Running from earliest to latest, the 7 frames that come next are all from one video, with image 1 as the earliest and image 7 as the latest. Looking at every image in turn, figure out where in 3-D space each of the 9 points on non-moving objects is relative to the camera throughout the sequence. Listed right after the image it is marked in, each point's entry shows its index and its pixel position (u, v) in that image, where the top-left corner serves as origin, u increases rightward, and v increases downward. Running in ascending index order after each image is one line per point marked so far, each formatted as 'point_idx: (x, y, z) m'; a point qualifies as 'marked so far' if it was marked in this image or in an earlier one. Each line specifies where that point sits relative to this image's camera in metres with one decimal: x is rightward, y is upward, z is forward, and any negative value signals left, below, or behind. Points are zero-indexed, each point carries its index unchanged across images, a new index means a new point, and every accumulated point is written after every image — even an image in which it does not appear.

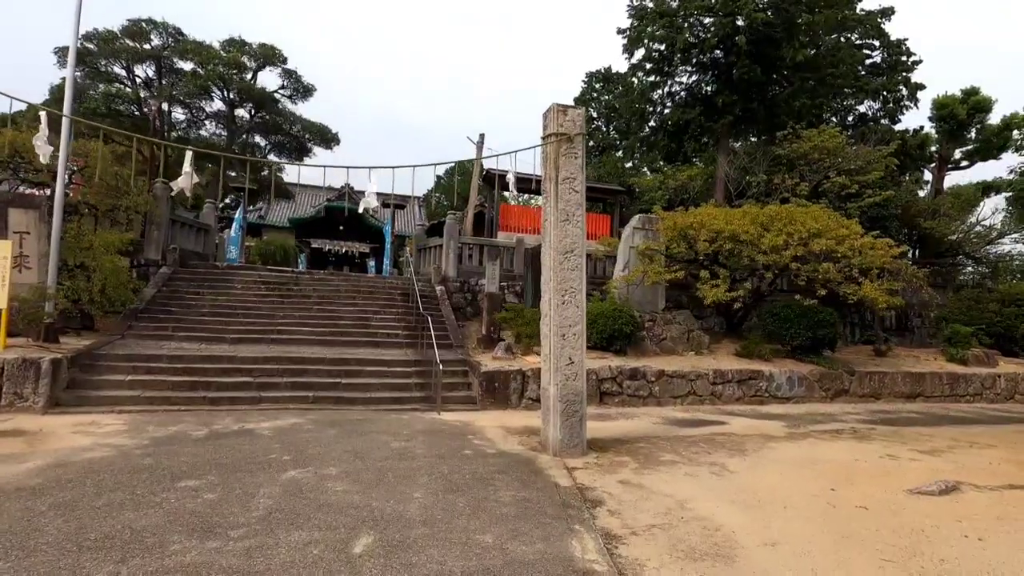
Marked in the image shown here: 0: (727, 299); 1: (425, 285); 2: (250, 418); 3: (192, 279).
0: (+4.1, -0.2, +10.3) m
1: (-2.1, +0.1, +12.6) m
2: (-3.2, -1.6, +6.5) m
3: (-6.6, +0.2, +11.0) m
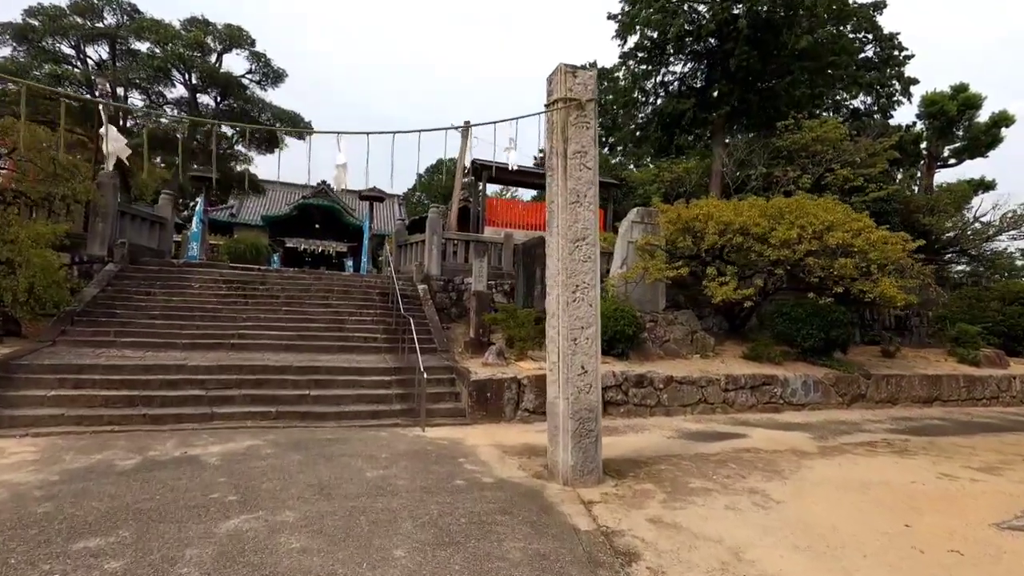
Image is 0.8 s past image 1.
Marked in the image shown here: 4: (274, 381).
0: (+4.0, -0.2, +9.4) m
1: (-2.3, +0.1, +11.6) m
2: (-3.2, -1.6, +5.4) m
3: (-6.8, +0.2, +9.8) m
4: (-3.1, -1.2, +7.0) m
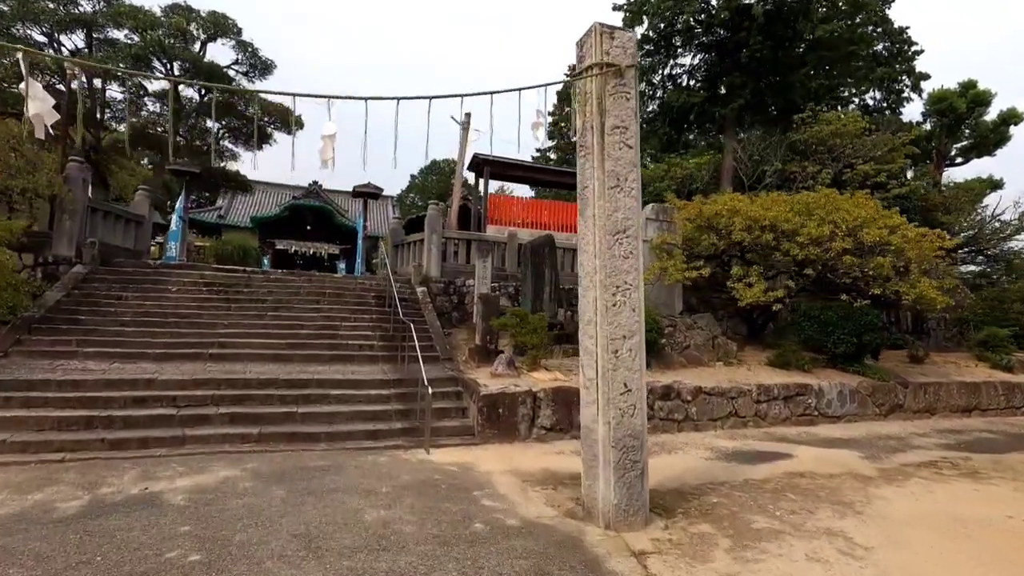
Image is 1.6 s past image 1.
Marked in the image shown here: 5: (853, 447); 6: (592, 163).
0: (+4.1, -0.2, +8.7) m
1: (-2.2, 0.0, +10.8) m
2: (-3.0, -1.6, +4.6) m
3: (-6.6, +0.2, +8.9) m
4: (-3.0, -1.3, +6.2) m
5: (+4.4, -2.0, +6.8) m
6: (+0.6, +1.0, +4.1) m
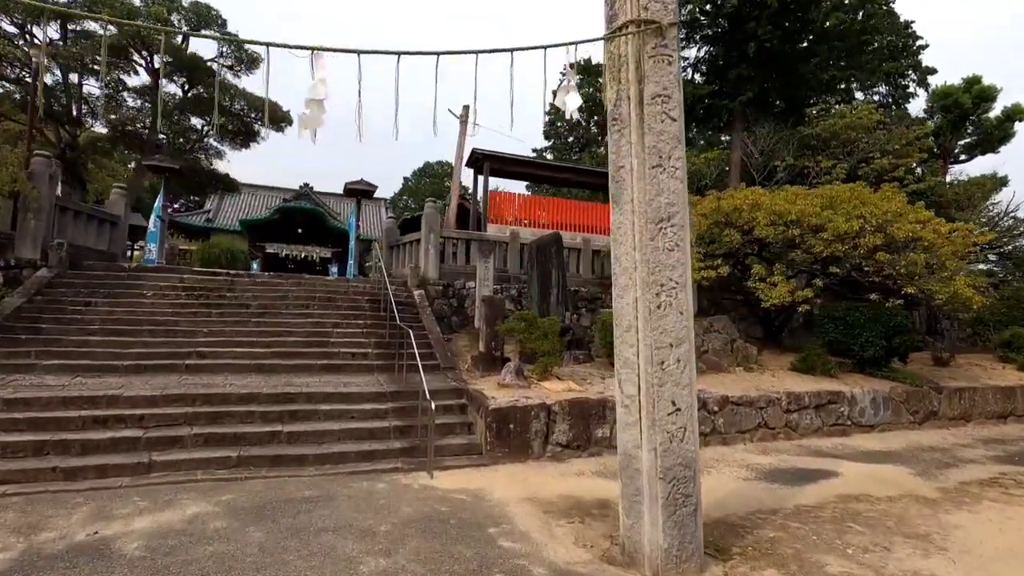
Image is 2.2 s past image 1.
0: (+4.2, -0.2, +8.1) m
1: (-2.1, 0.0, +10.1) m
2: (-2.9, -1.6, +3.9) m
3: (-6.6, +0.1, +8.2) m
4: (-2.8, -1.3, +5.5) m
5: (+4.5, -2.0, +6.2) m
6: (+0.7, +1.0, +3.4) m
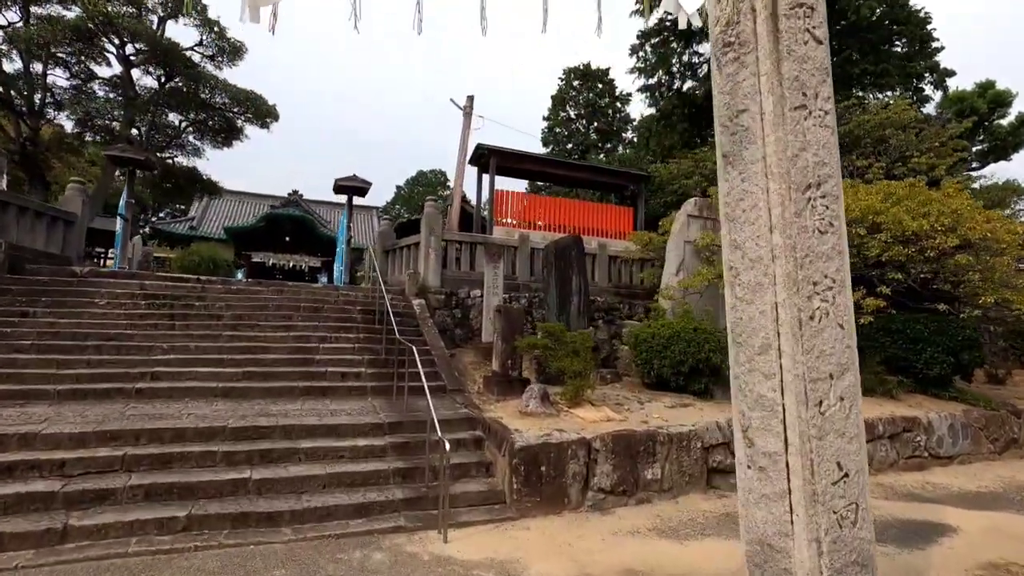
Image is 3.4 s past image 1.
0: (+4.4, -0.3, +7.0) m
1: (-1.9, -0.2, +8.9) m
2: (-2.6, -1.6, +2.7) m
3: (-6.3, 0.0, +6.9) m
4: (-2.6, -1.3, +4.3) m
5: (+4.7, -2.1, +5.1) m
6: (+1.1, +1.0, +2.3) m
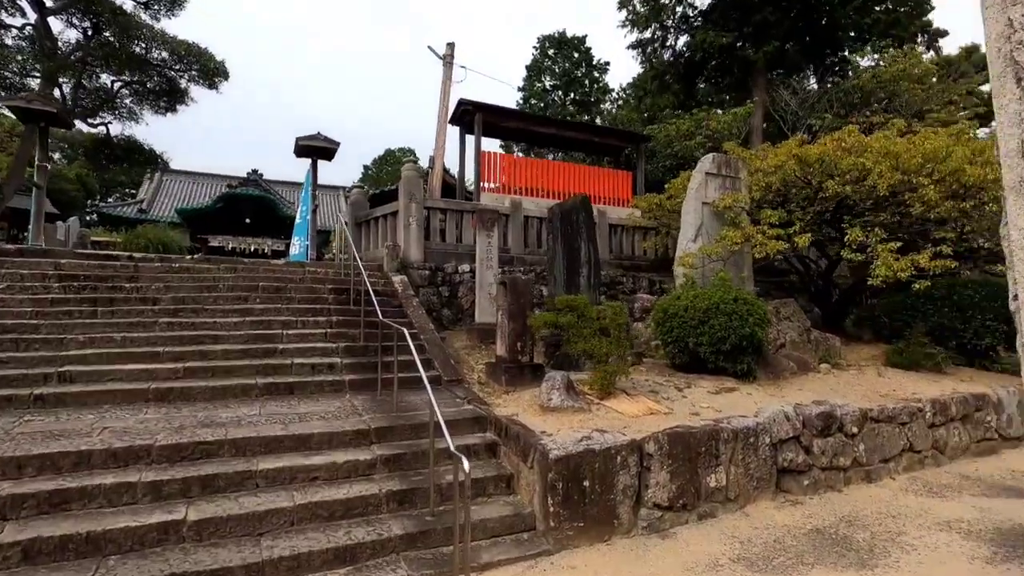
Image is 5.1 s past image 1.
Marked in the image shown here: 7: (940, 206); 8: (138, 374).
0: (+4.5, +0.2, +6.1) m
1: (-2.0, +0.2, +7.7) m
2: (-2.3, -1.5, +1.4) m
3: (-6.3, +0.2, +5.4) m
4: (-2.3, -1.2, +3.0) m
5: (+4.9, -1.7, +4.3) m
6: (+1.3, +1.2, +1.2) m
7: (+5.1, +1.0, +6.3) m
8: (-3.2, -0.7, +4.6) m
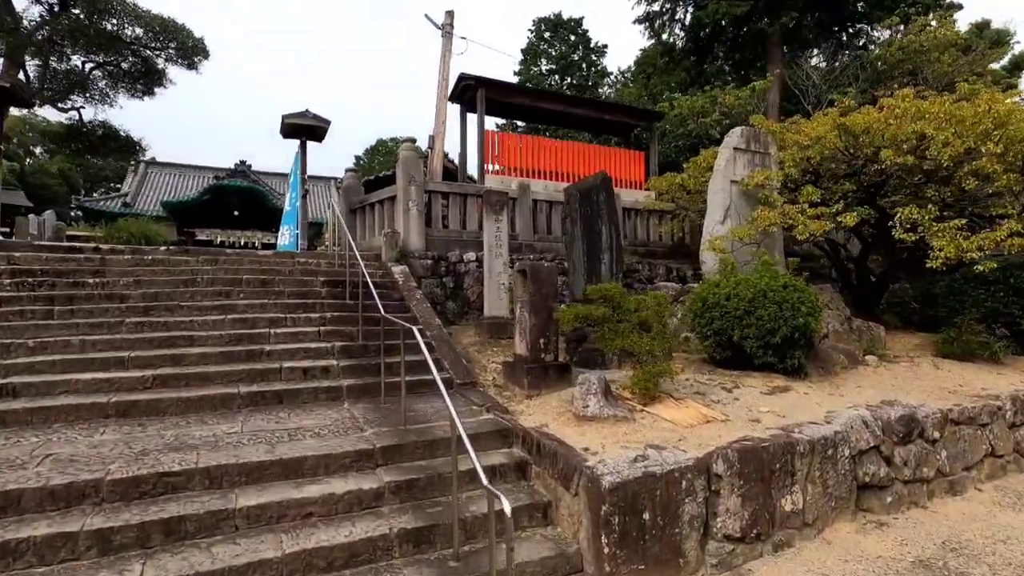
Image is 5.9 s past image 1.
0: (+4.6, +0.3, +5.5) m
1: (-1.9, +0.3, +7.0) m
2: (-2.0, -1.5, +0.8) m
3: (-6.1, +0.2, +4.7) m
4: (-2.1, -1.1, +2.3) m
5: (+5.1, -1.5, +3.7) m
6: (+1.5, +1.2, +0.5) m
7: (+5.3, +1.2, +5.6) m
8: (-3.0, -0.7, +3.9) m
